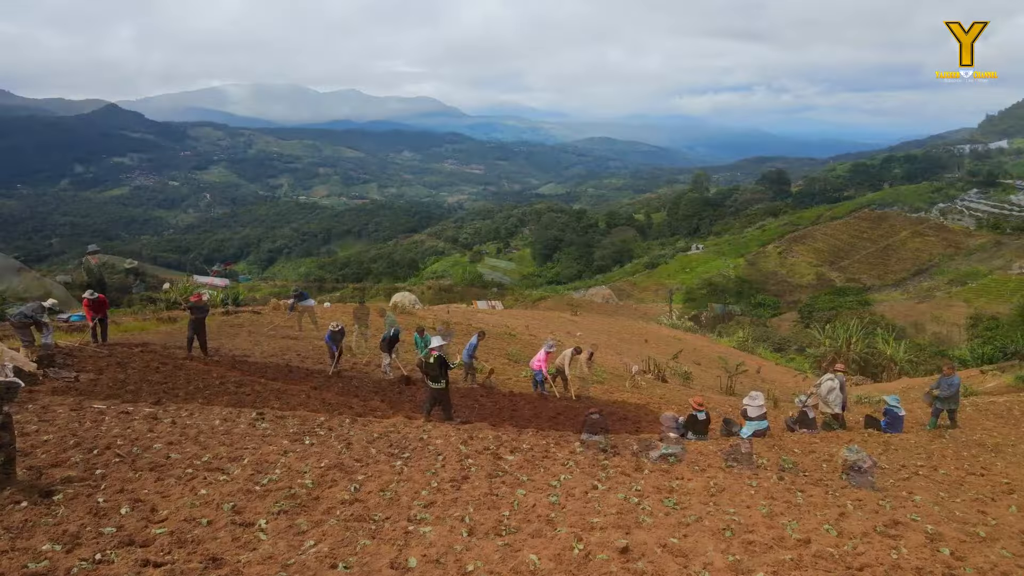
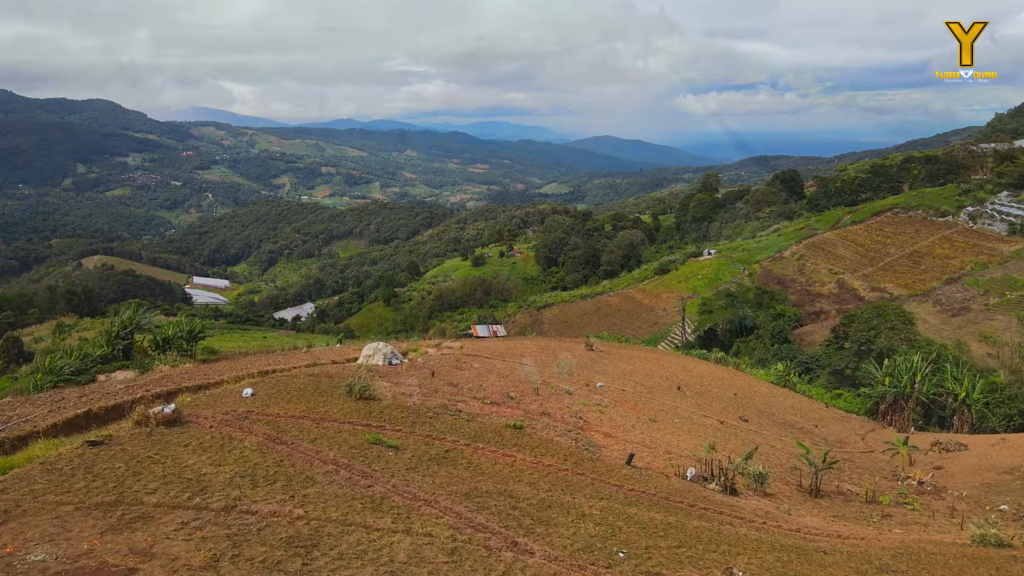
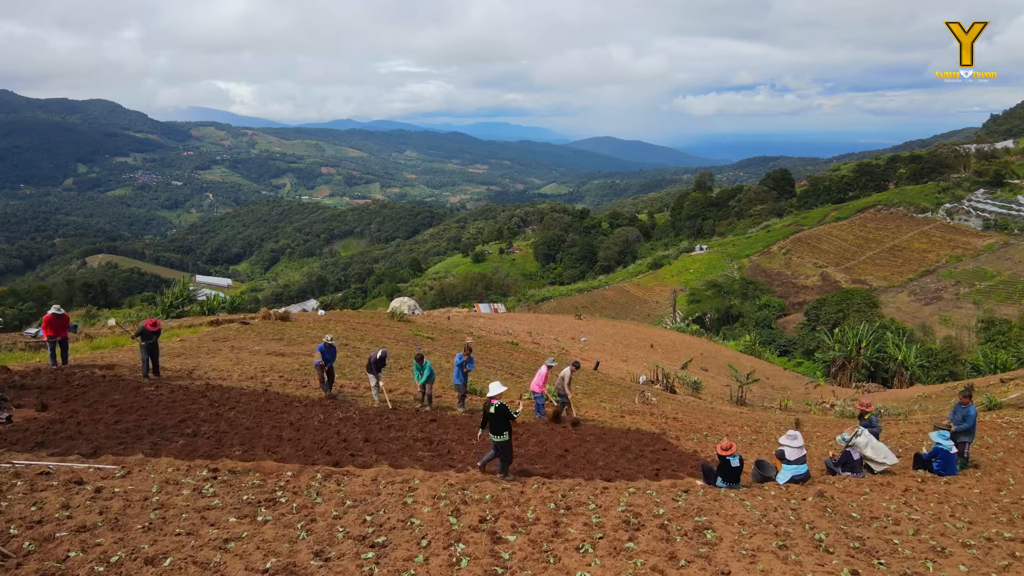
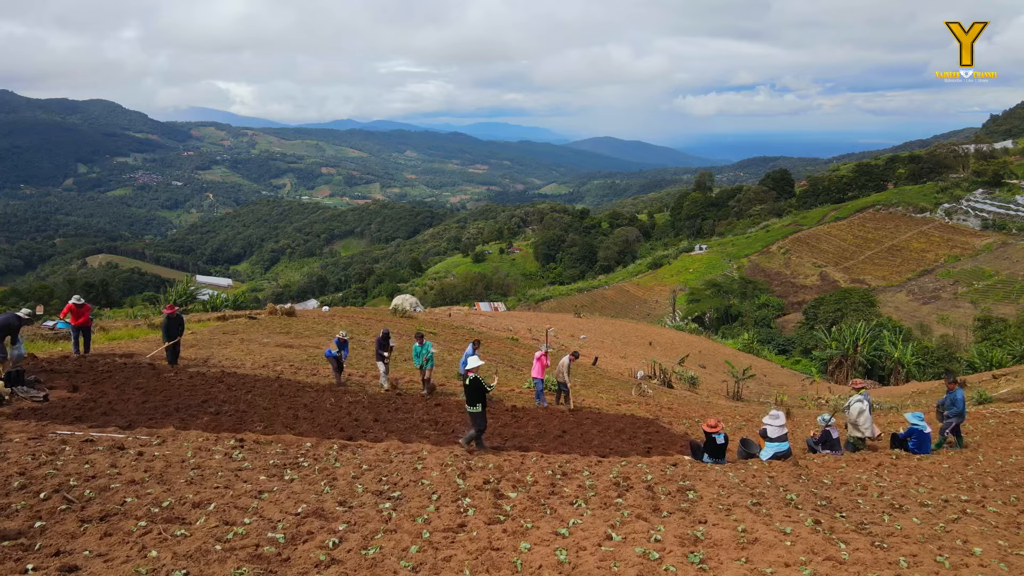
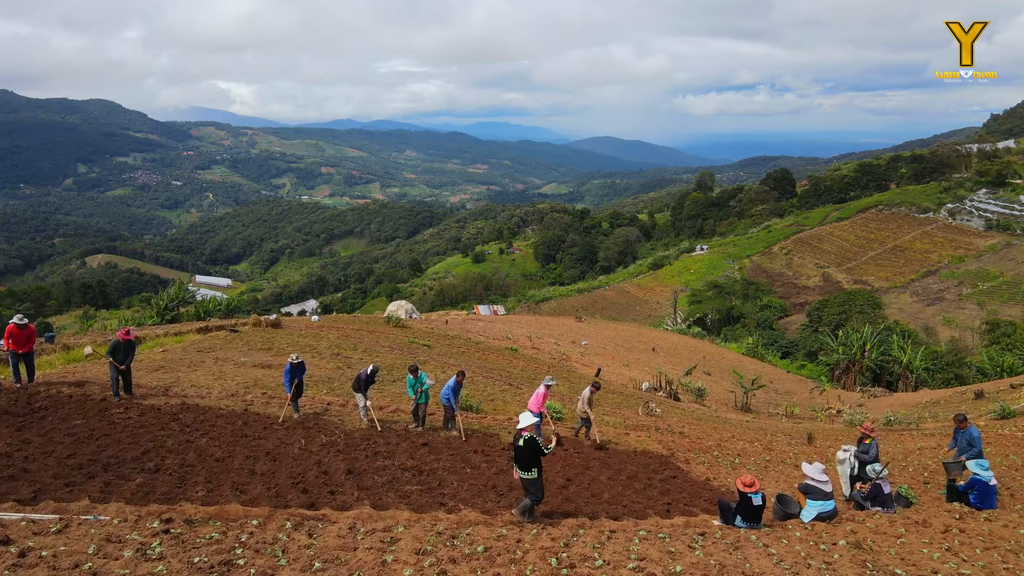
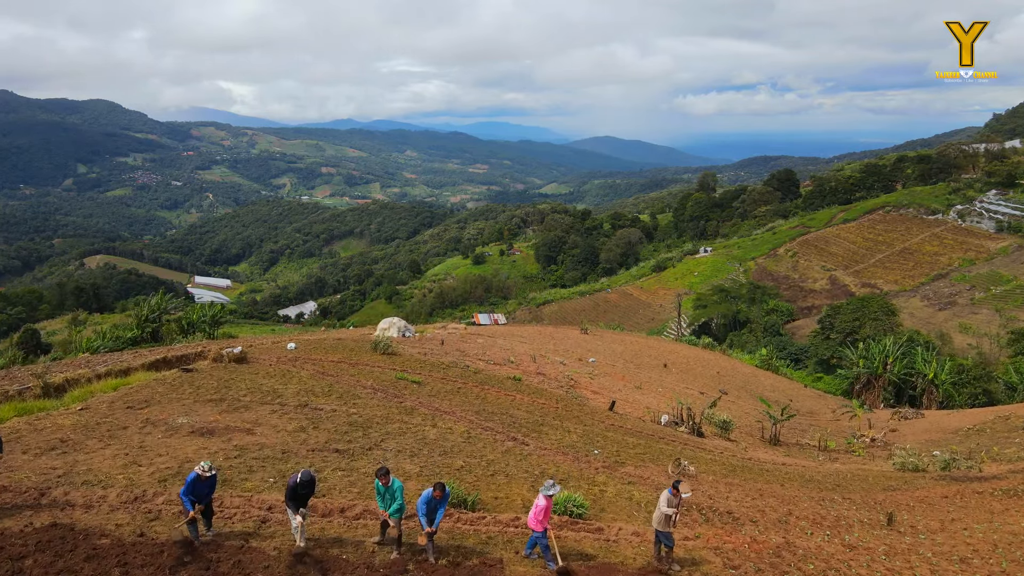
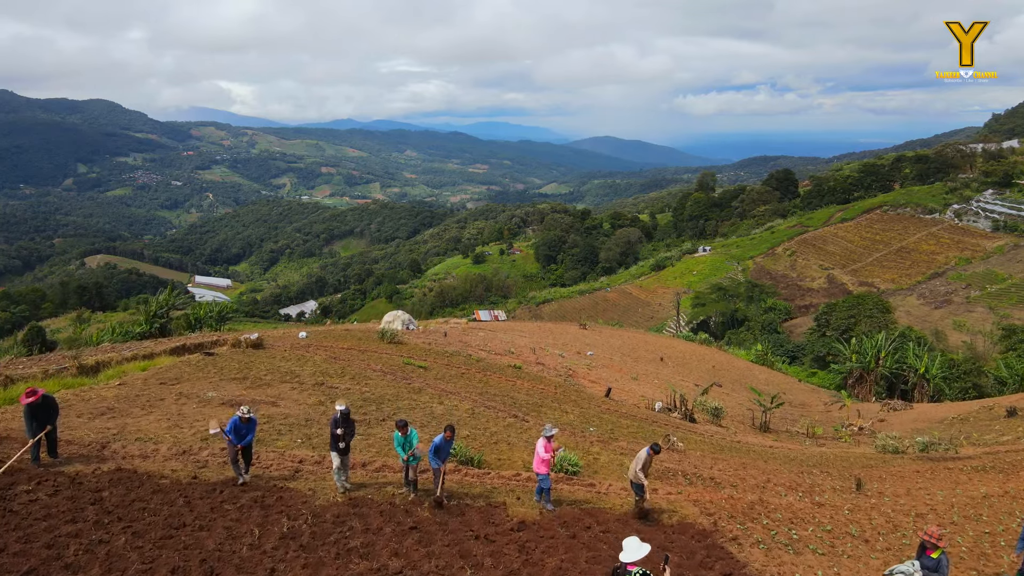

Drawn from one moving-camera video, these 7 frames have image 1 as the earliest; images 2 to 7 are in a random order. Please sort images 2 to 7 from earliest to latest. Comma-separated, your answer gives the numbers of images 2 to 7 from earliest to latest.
4, 3, 5, 7, 6, 2
